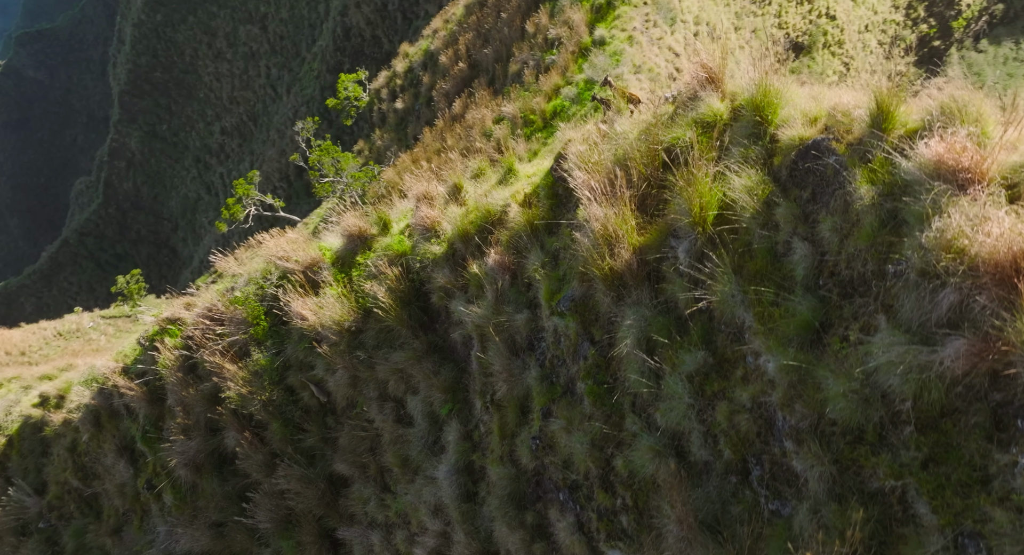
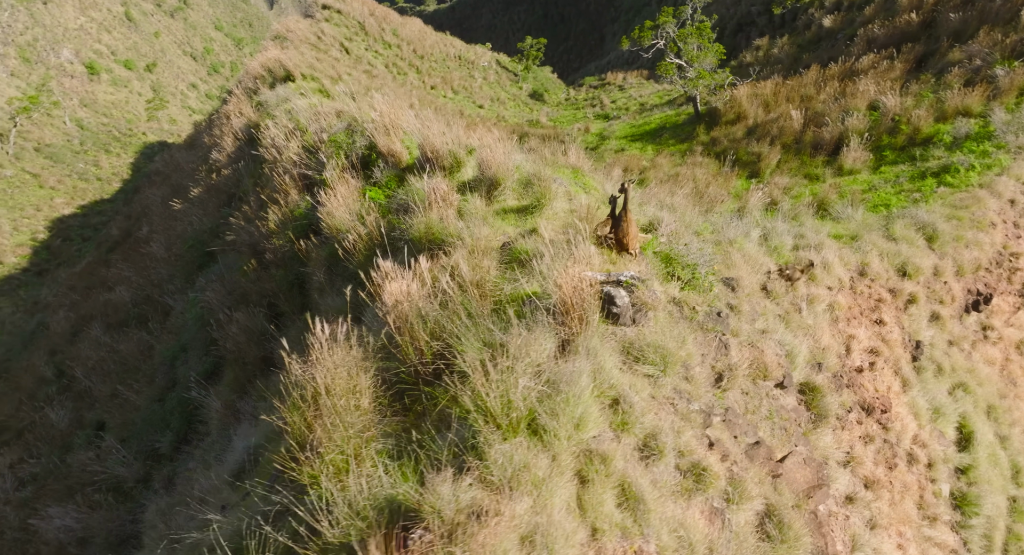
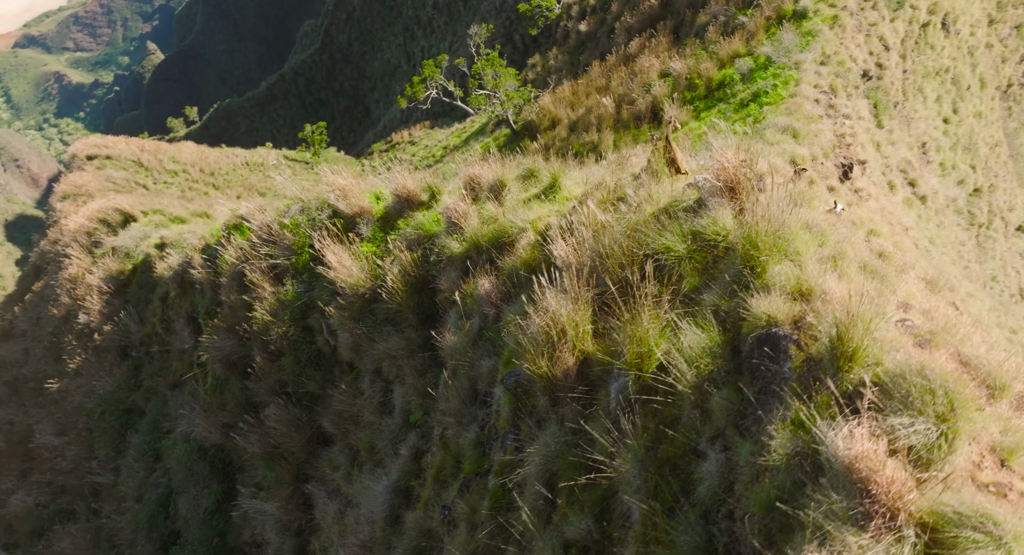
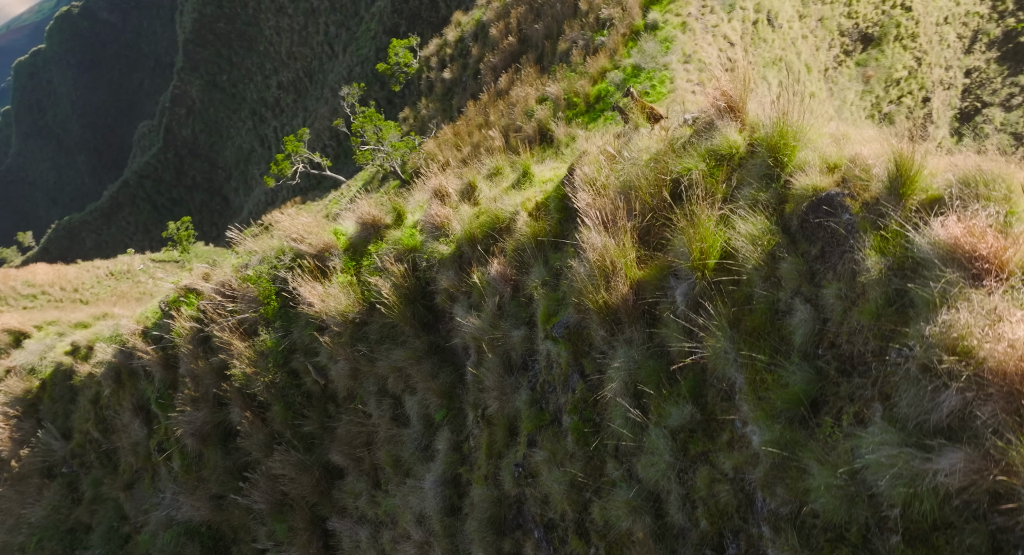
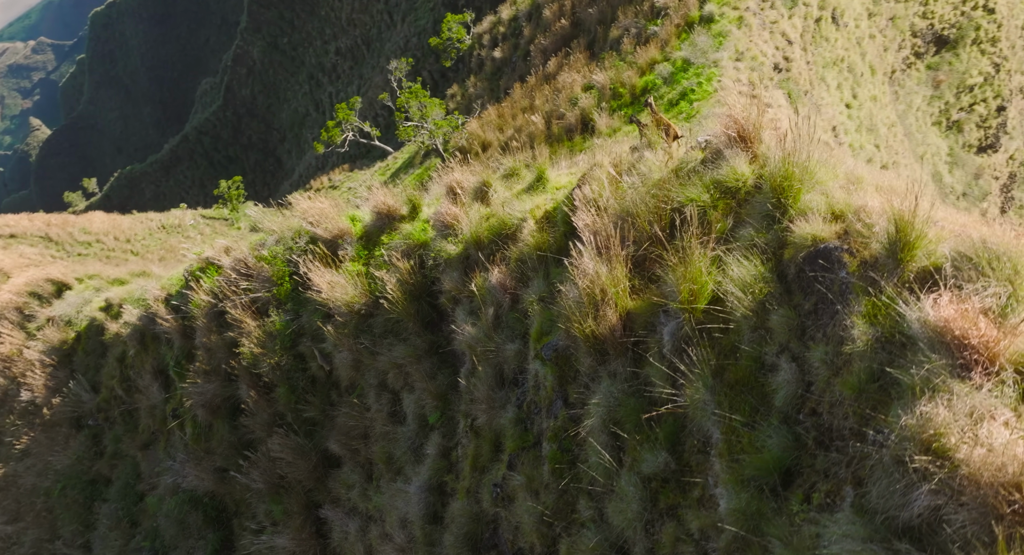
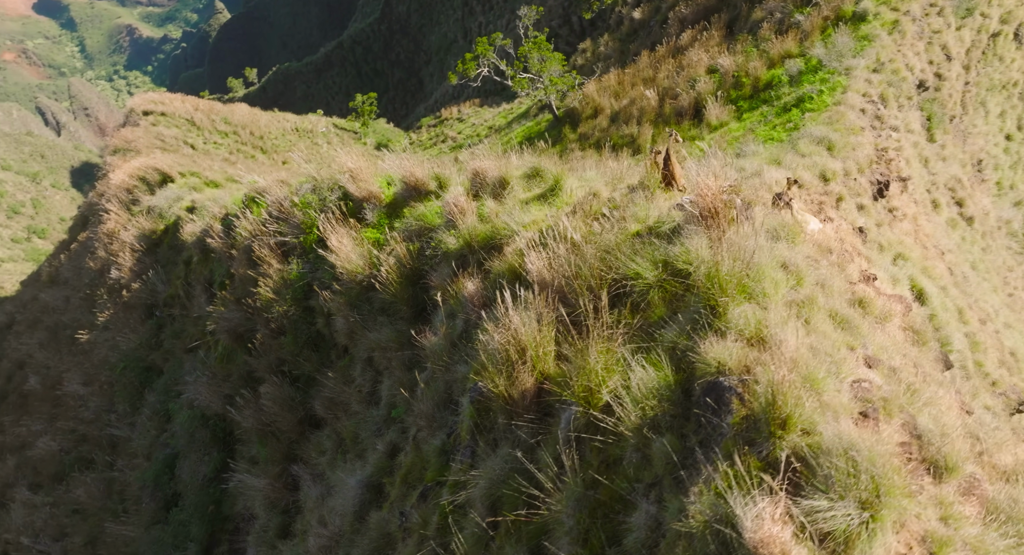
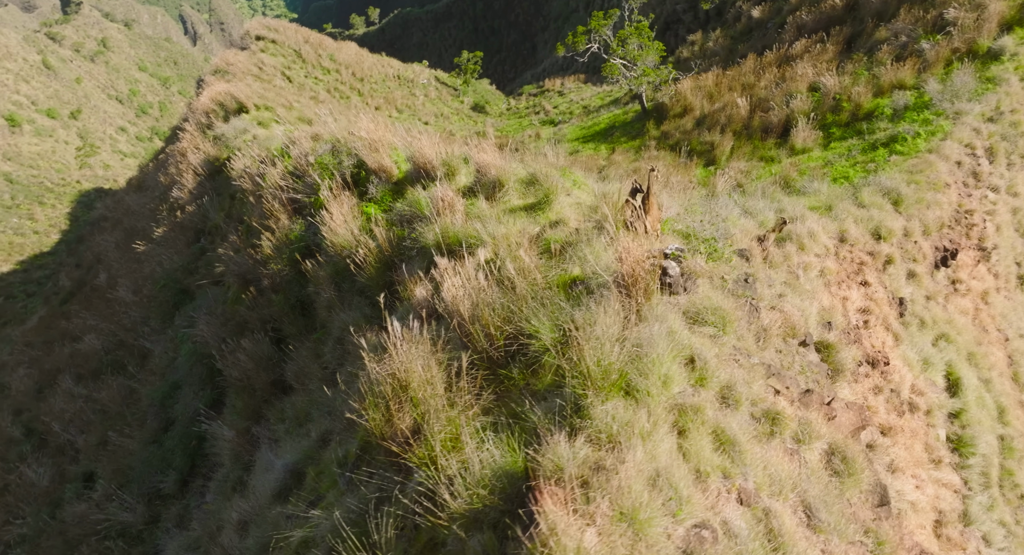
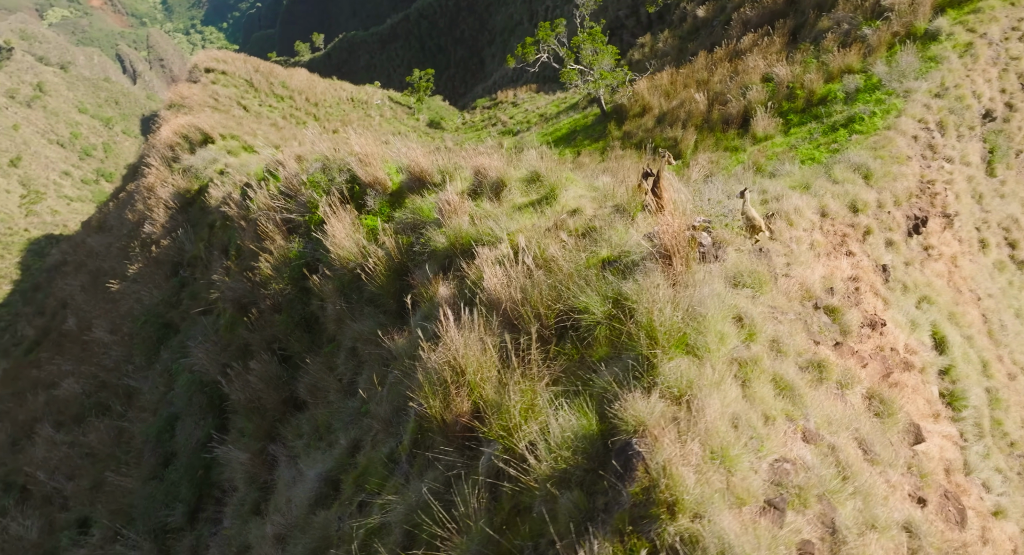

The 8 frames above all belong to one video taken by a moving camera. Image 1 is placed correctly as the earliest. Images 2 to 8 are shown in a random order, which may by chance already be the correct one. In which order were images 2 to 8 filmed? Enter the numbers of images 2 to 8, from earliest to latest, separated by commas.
4, 5, 3, 6, 8, 7, 2
